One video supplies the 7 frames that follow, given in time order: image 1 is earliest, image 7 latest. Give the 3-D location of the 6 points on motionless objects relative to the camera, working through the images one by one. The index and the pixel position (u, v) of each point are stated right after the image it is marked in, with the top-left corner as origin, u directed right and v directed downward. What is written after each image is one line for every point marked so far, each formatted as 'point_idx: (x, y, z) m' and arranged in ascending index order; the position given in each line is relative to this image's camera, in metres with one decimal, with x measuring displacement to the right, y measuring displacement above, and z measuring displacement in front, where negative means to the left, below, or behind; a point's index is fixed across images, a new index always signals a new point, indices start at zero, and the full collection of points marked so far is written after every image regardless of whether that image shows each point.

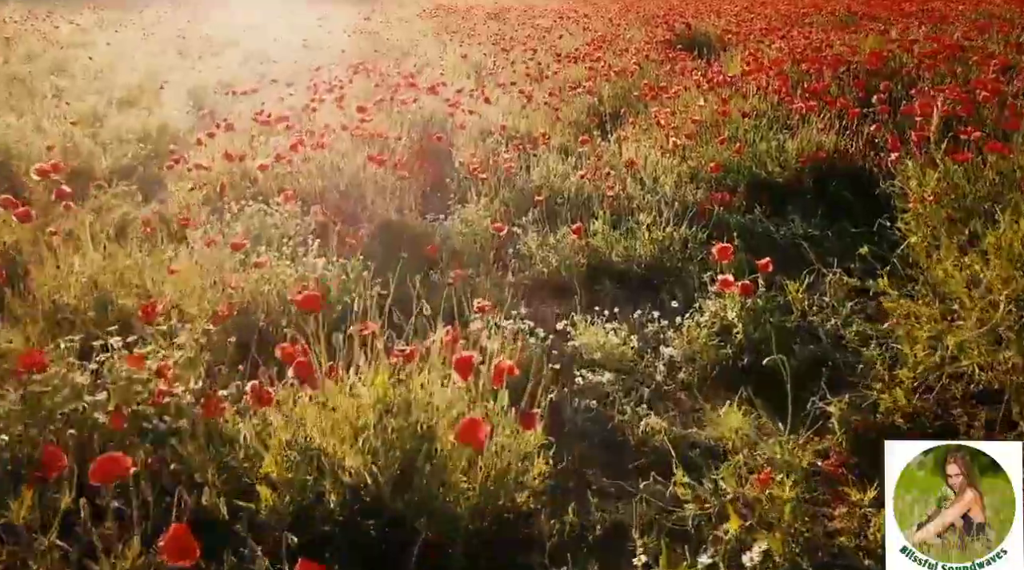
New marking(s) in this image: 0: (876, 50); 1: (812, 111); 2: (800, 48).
0: (+0.8, +0.6, +2.1) m
1: (+0.7, +0.4, +2.1) m
2: (+0.7, +0.6, +2.2) m
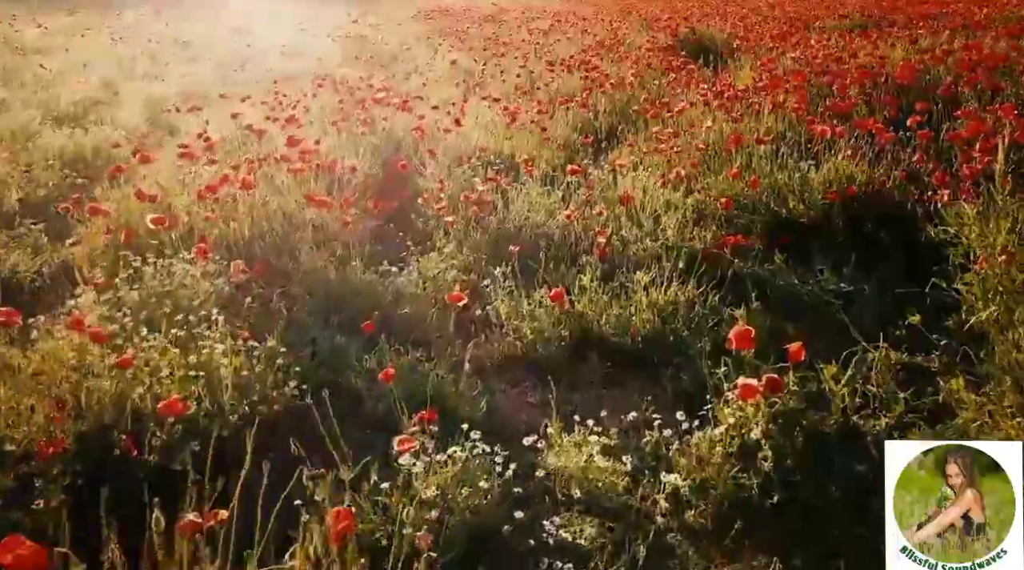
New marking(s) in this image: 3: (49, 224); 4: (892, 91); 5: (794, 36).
0: (+0.8, +0.5, +1.9) m
1: (+0.6, +0.3, +1.8) m
2: (+0.7, +0.5, +2.0) m
3: (-0.9, +0.1, +1.7) m
4: (+0.8, +0.4, +1.8) m
5: (+0.6, +0.5, +2.0) m
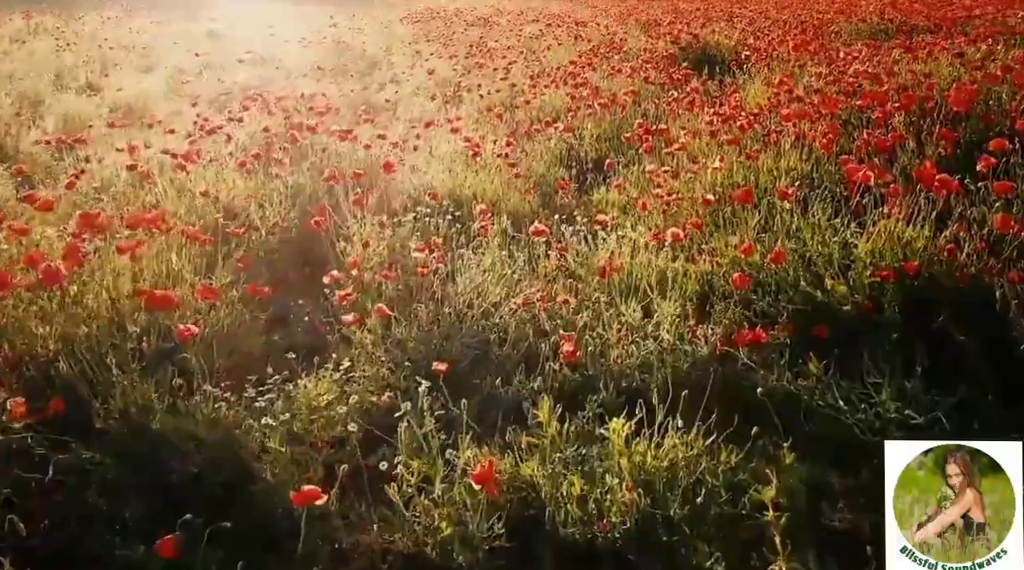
0: (+0.7, +0.3, +1.5) m
1: (+0.6, +0.2, +1.4) m
2: (+0.6, +0.4, +1.6) m
3: (-0.9, 0.0, +1.3) m
4: (+0.7, +0.3, +1.5) m
5: (+0.5, +0.4, +1.6) m
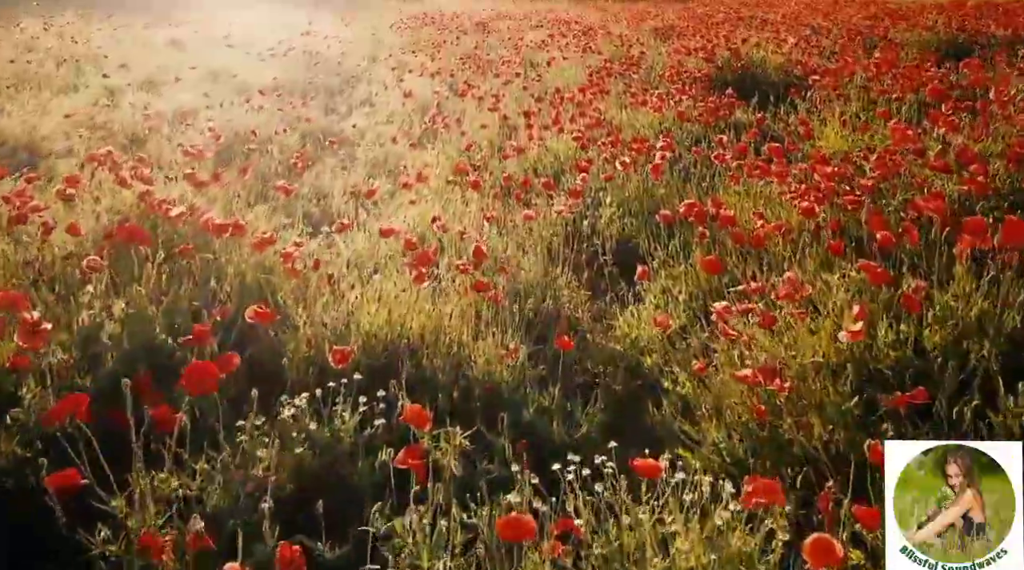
0: (+0.7, +0.1, +0.8) m
1: (+0.5, -0.1, +0.7) m
2: (+0.6, +0.1, +0.9) m
3: (-1.0, -0.2, +0.6) m
4: (+0.7, 0.0, +0.8) m
5: (+0.5, +0.2, +0.9) m
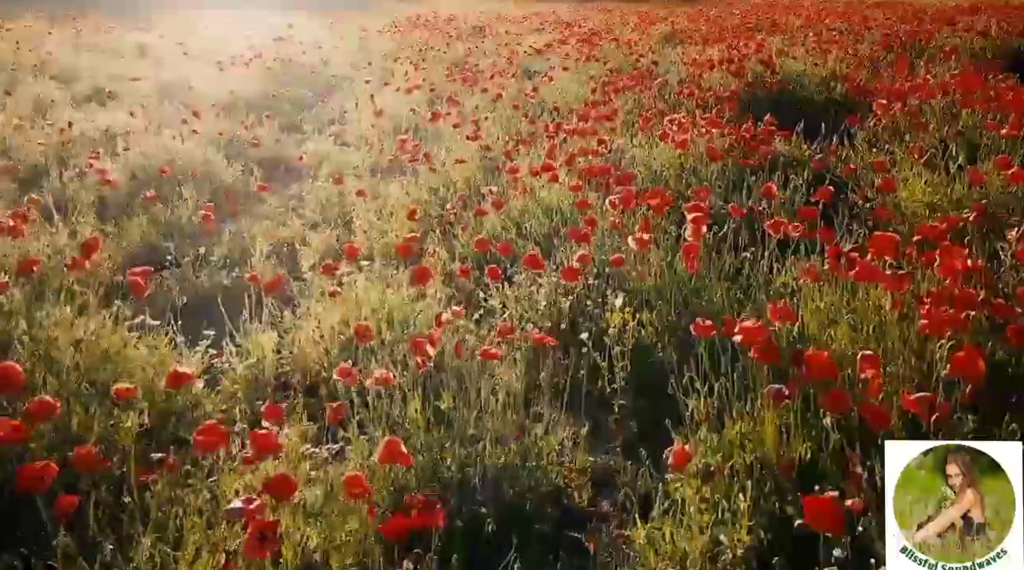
0: (+0.7, -0.1, +0.3) m
1: (+0.5, -0.2, +0.3) m
2: (+0.5, 0.0, +0.4) m
3: (-1.0, -0.4, +0.2) m
4: (+0.6, -0.1, +0.3) m
5: (+0.5, 0.0, +0.4) m
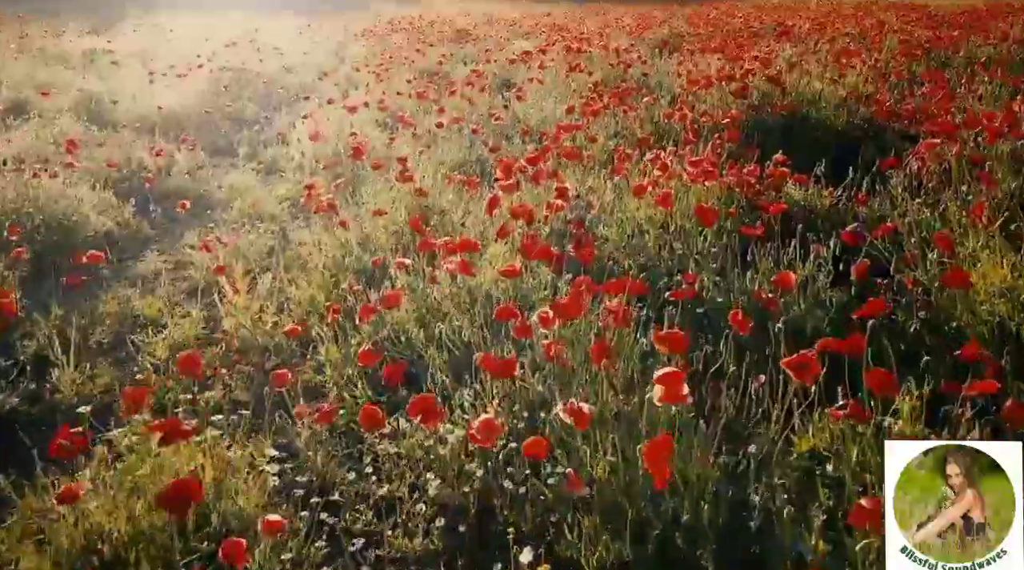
0: (+0.6, -0.2, -0.1) m
1: (+0.4, -0.4, -0.2) m
2: (+0.4, -0.2, 0.0) m
3: (-1.1, -0.5, -0.2) m
4: (+0.5, -0.3, -0.1) m
5: (+0.4, -0.1, 0.0) m
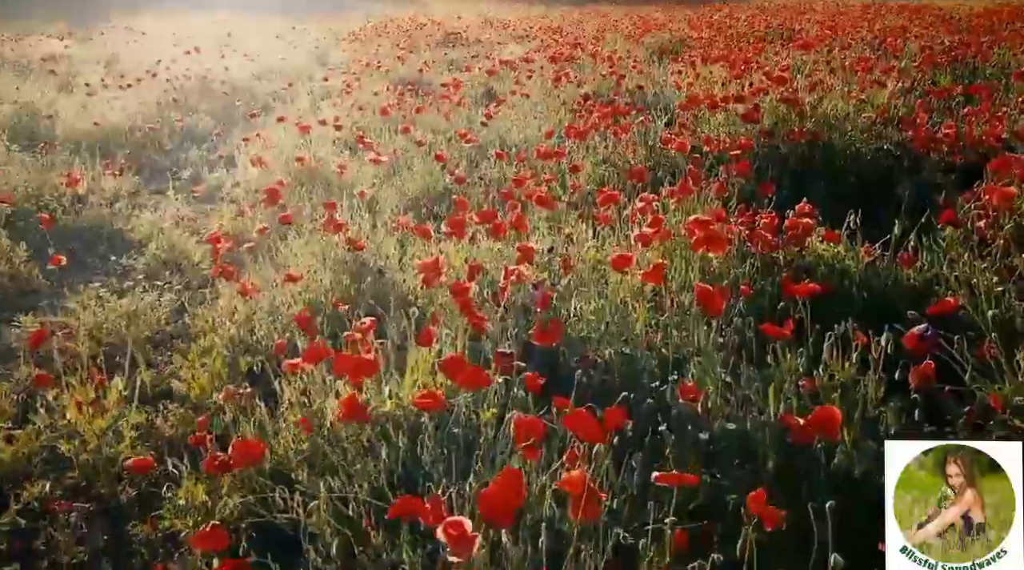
0: (+0.5, -0.3, -0.4) m
1: (+0.3, -0.5, -0.5) m
2: (+0.3, -0.3, -0.3) m
3: (-1.2, -0.6, -0.6) m
4: (+0.5, -0.4, -0.4) m
5: (+0.3, -0.2, -0.3) m
